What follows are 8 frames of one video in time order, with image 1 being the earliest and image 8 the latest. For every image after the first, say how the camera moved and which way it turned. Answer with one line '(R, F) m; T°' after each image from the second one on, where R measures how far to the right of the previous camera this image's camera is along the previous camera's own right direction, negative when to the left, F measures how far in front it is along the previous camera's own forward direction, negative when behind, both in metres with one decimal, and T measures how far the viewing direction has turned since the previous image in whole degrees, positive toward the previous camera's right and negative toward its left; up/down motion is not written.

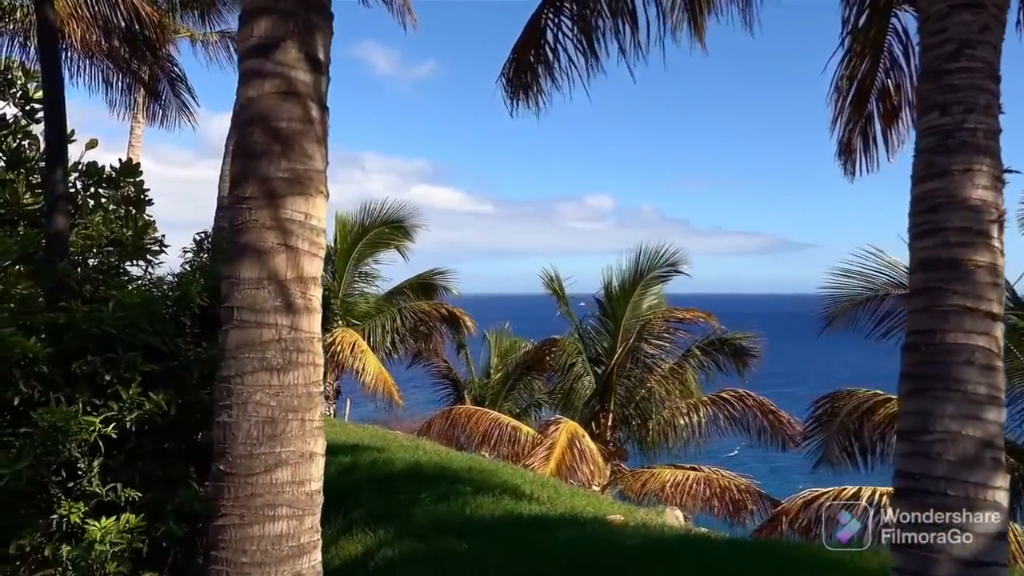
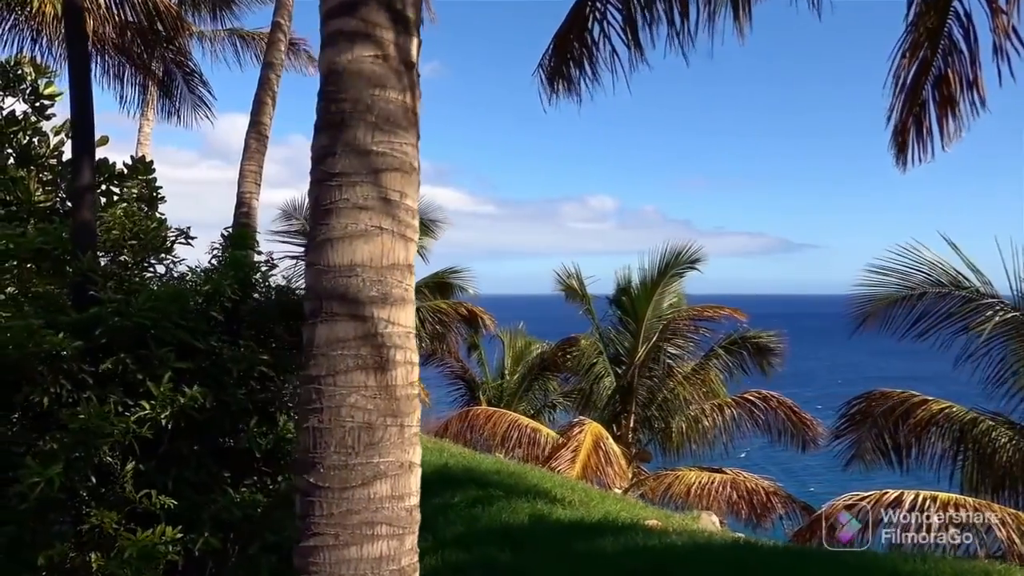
(-0.3, +0.2) m; 0°
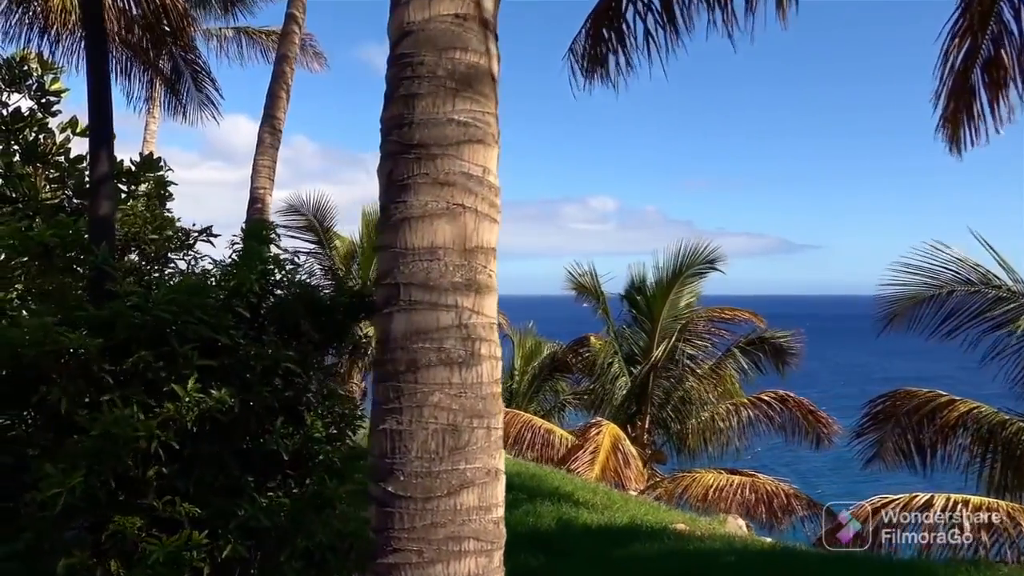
(-0.2, +0.2) m; 0°
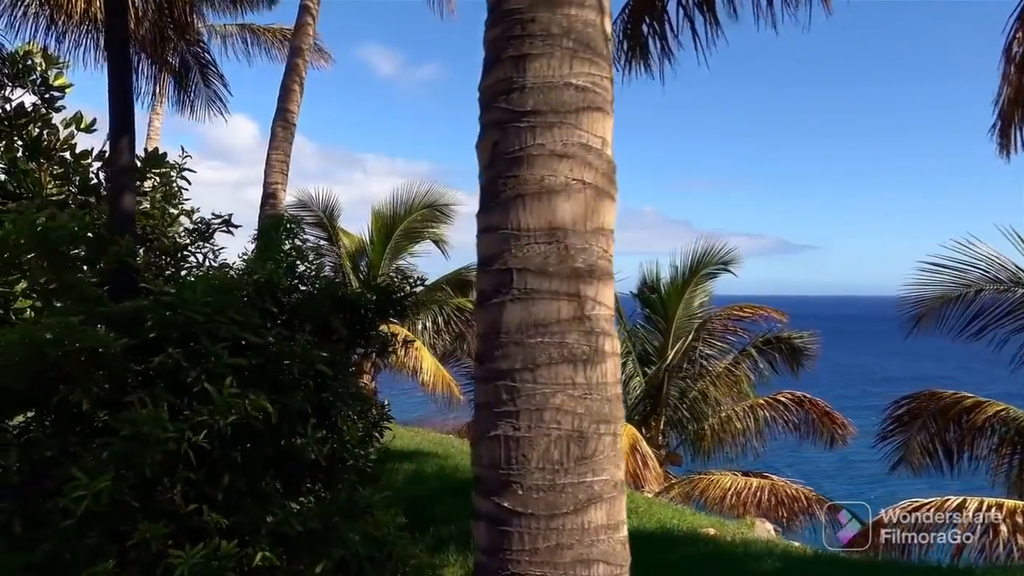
(-0.2, +0.2) m; 0°
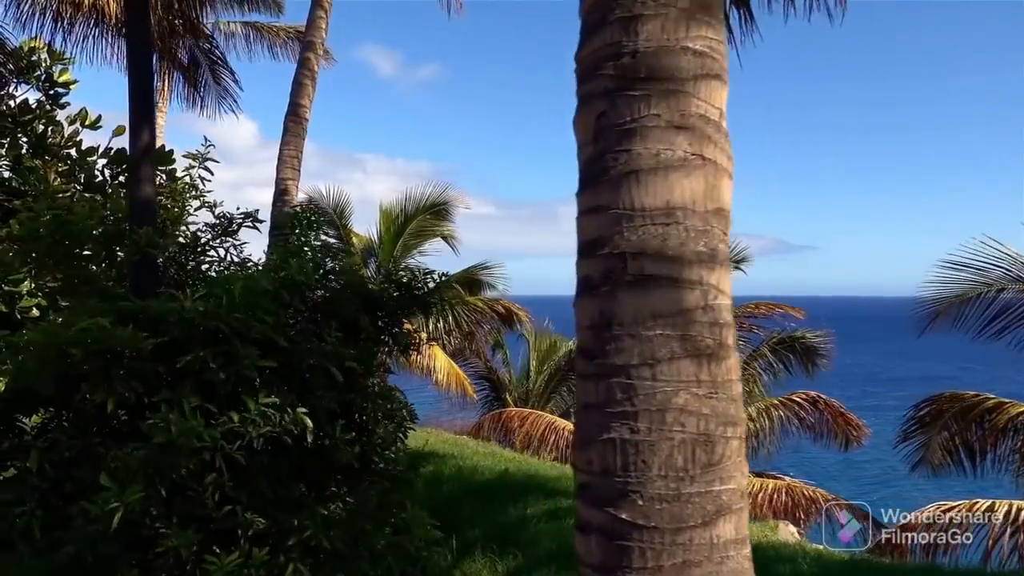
(-0.2, +0.1) m; 0°
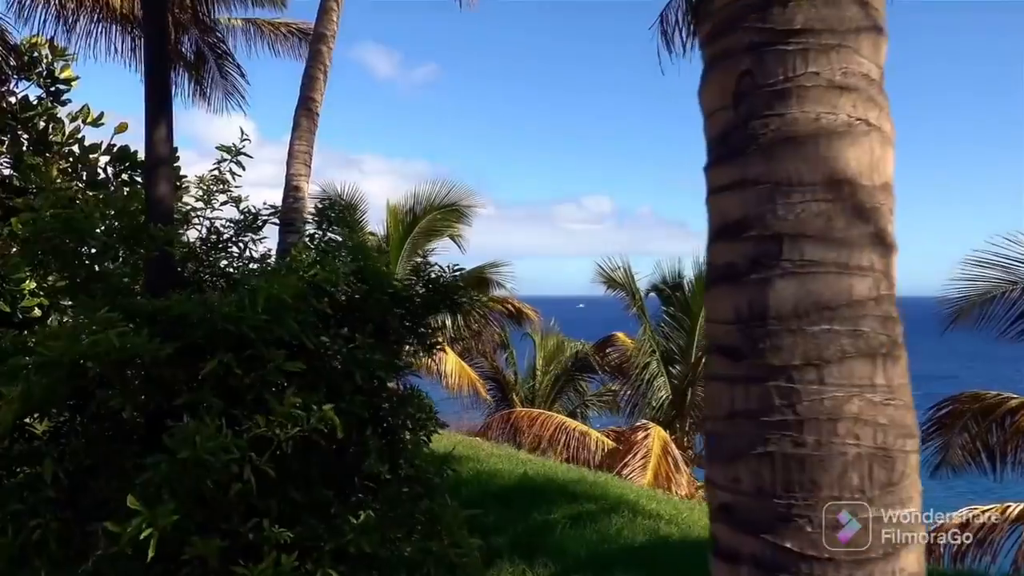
(-0.2, +0.2) m; 0°
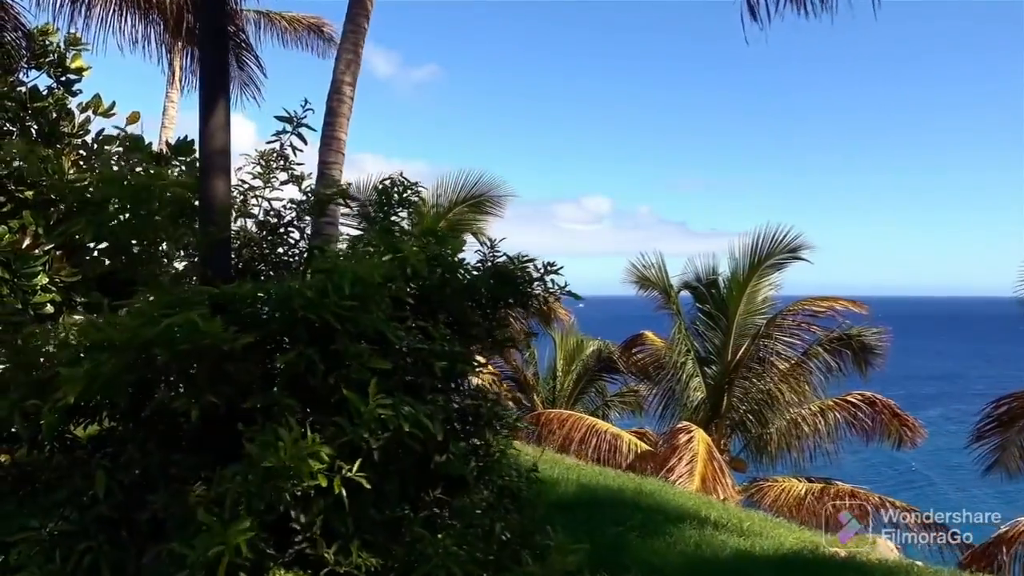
(-0.4, +0.4) m; 0°
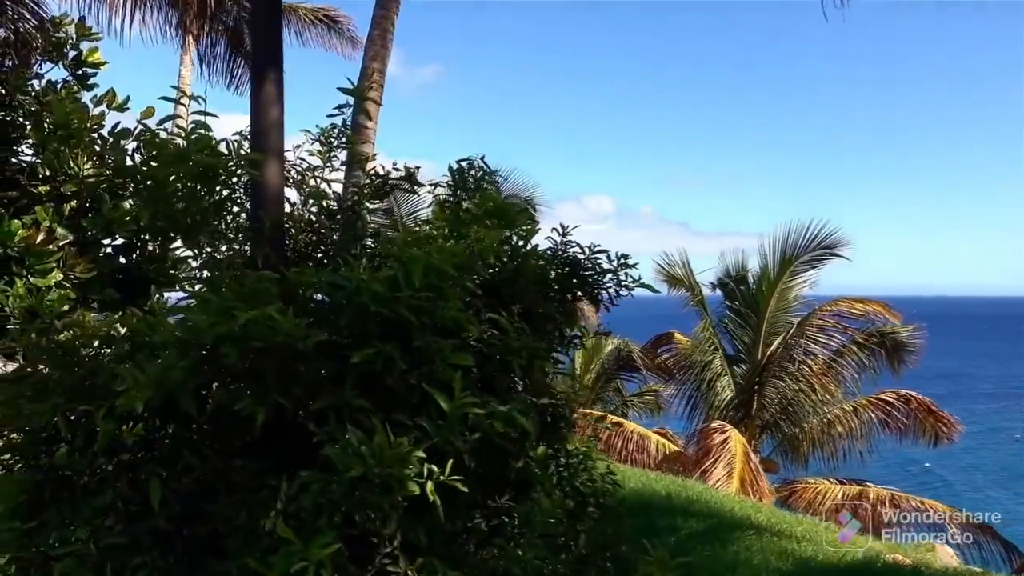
(-0.3, +0.3) m; 0°
